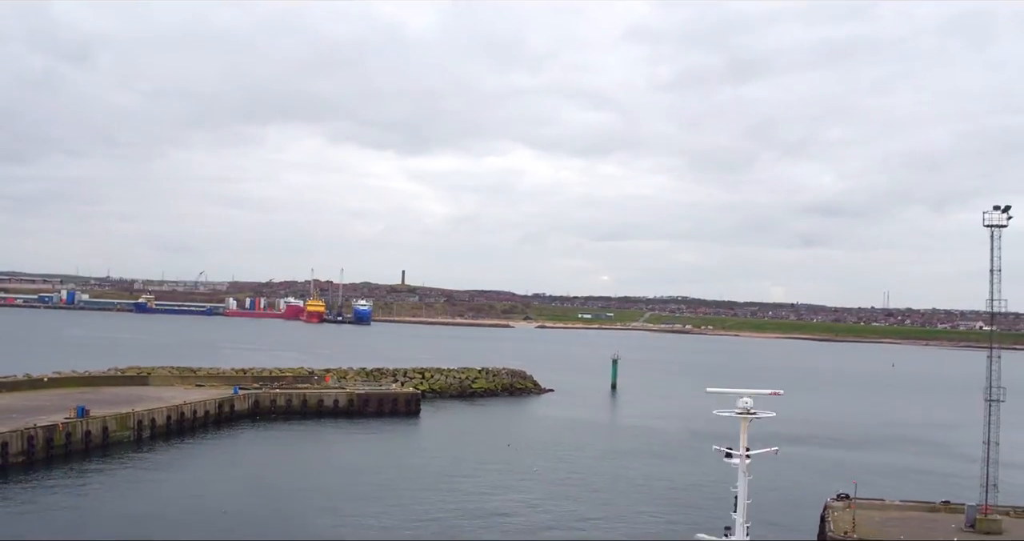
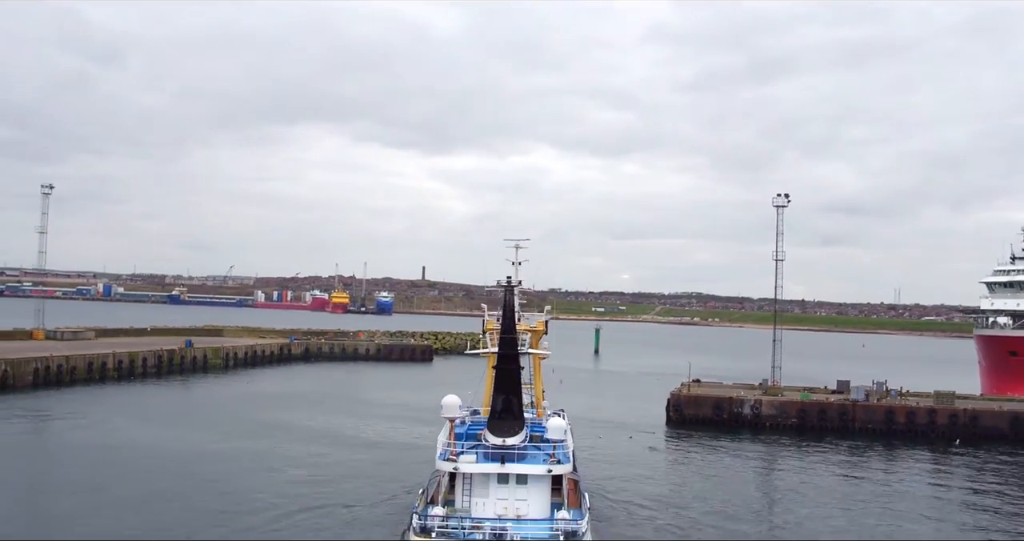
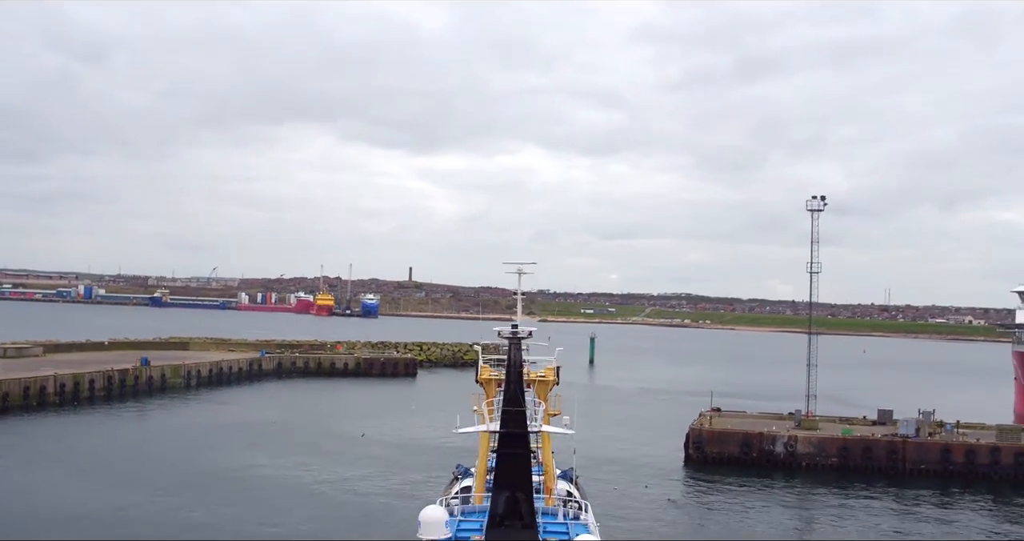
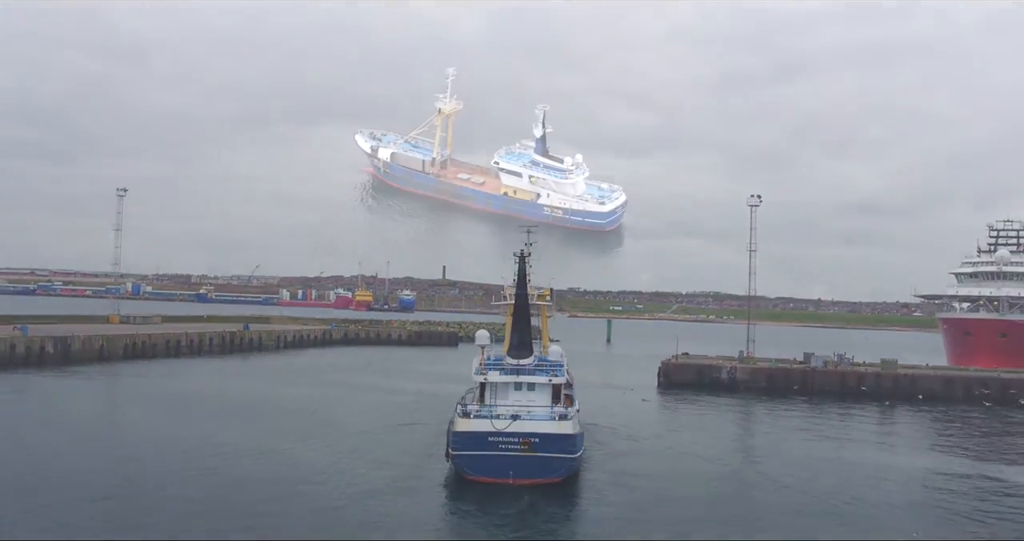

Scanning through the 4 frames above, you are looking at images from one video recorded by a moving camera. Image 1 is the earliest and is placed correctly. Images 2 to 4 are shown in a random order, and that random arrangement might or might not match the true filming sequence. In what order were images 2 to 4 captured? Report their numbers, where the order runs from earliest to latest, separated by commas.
3, 2, 4
